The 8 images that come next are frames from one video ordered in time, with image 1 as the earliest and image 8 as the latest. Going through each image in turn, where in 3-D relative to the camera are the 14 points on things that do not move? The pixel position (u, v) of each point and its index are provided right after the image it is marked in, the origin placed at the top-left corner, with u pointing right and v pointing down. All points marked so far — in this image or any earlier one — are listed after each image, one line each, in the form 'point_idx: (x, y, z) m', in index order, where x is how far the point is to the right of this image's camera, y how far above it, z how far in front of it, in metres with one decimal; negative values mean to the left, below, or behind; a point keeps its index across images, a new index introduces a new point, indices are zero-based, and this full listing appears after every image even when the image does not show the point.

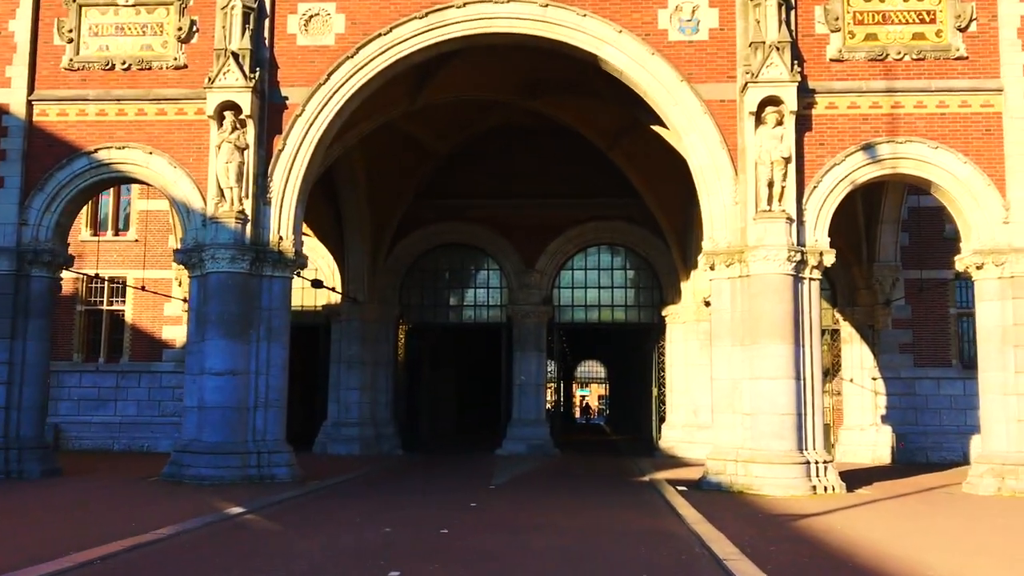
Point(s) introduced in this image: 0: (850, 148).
0: (+5.2, +2.1, +14.7) m
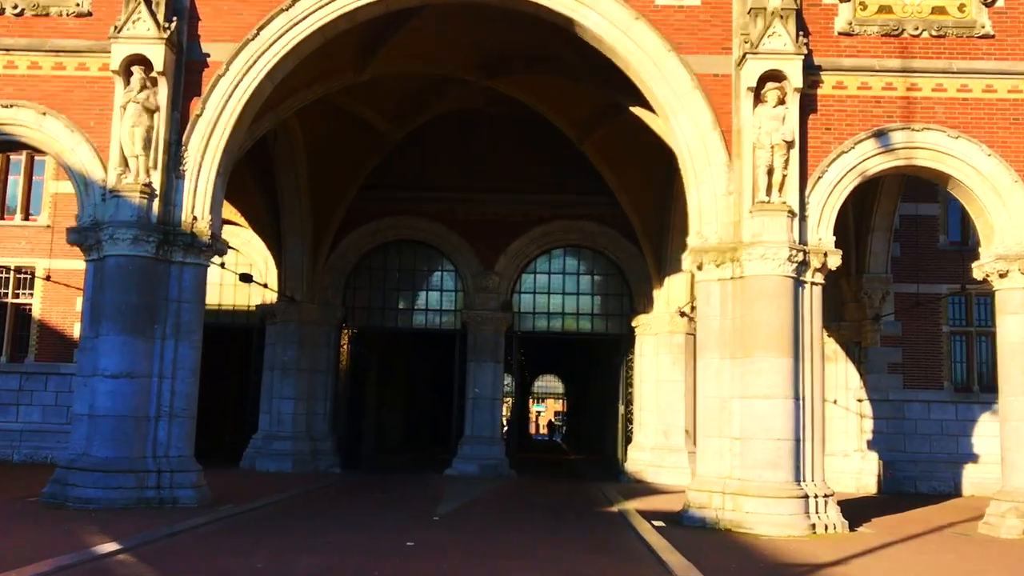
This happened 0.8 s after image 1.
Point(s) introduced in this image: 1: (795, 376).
0: (+4.6, +2.0, +12.8) m
1: (+3.6, -1.1, +12.2) m
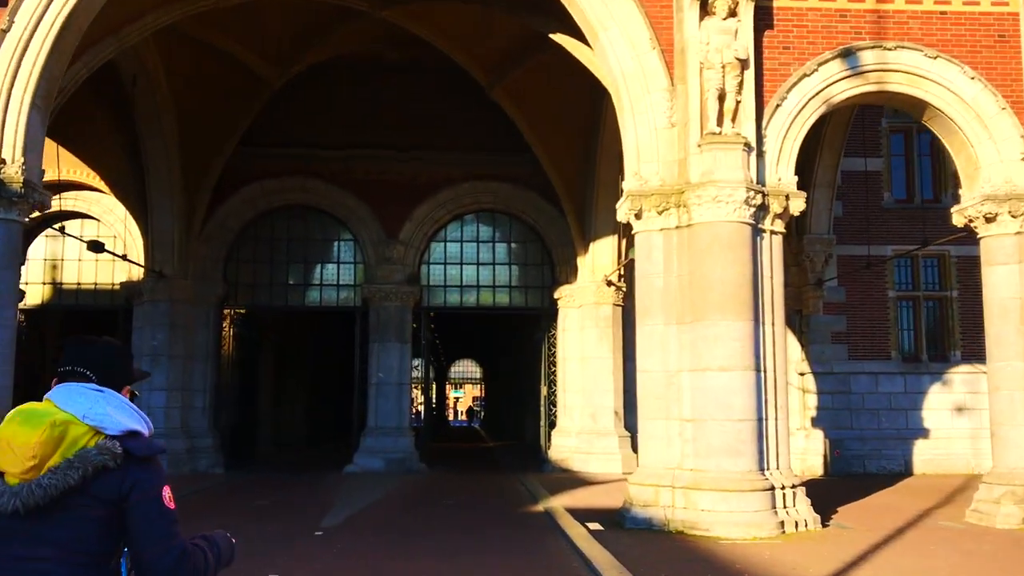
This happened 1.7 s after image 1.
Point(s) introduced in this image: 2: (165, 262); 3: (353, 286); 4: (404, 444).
0: (+3.5, +2.6, +10.7) m
1: (+2.5, -0.6, +10.1) m
2: (-6.5, +0.5, +17.9) m
3: (-3.2, 0.0, +19.4) m
4: (-2.1, -3.0, +18.5) m
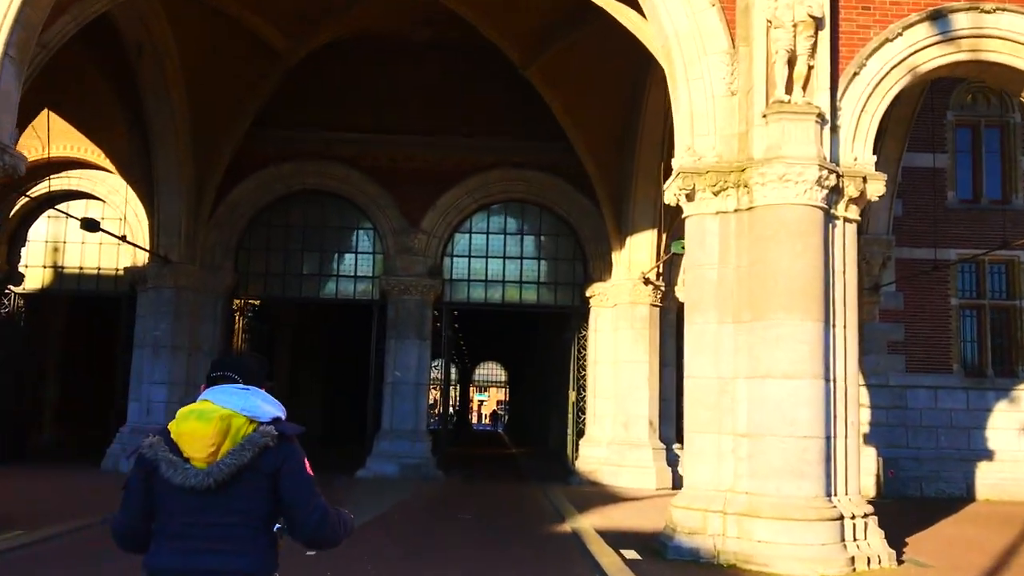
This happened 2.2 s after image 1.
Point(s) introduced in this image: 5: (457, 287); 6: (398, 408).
0: (+3.8, +2.6, +9.3) m
1: (+2.8, -0.5, +8.6) m
2: (-5.9, +0.7, +16.7) m
3: (-2.7, +0.2, +18.1) m
4: (-1.6, -2.9, +17.2) m
5: (-1.0, 0.0, +18.1) m
6: (-2.1, -2.2, +17.4) m
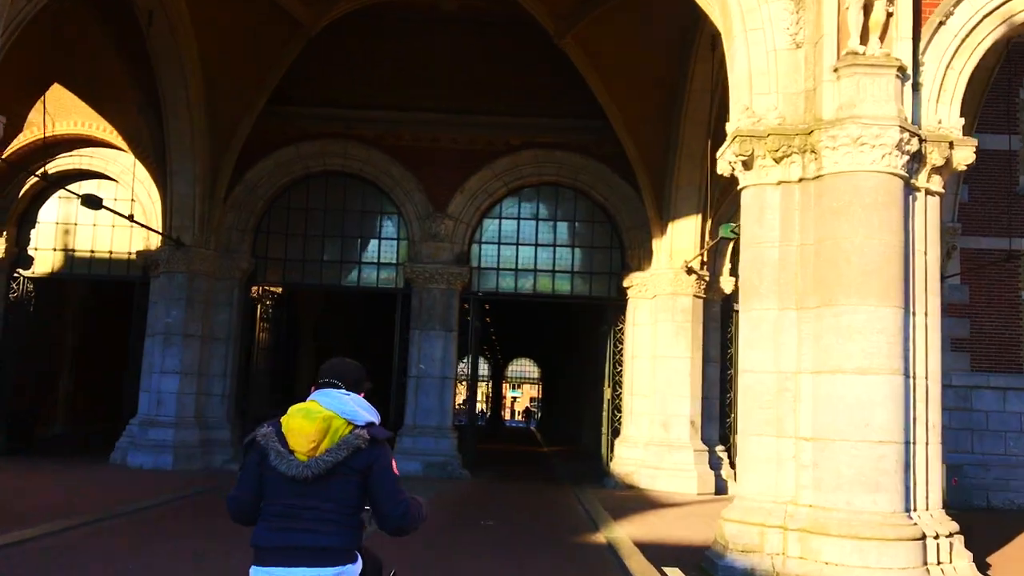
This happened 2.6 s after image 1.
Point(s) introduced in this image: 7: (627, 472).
0: (+4.1, +2.8, +8.0) m
1: (+3.0, -0.4, +7.4) m
2: (-5.4, +1.0, +15.8) m
3: (-2.1, +0.4, +17.1) m
4: (-1.1, -2.7, +16.1) m
5: (-0.5, +0.2, +17.1) m
6: (-1.5, -2.0, +16.3) m
7: (+1.9, -3.0, +15.7) m
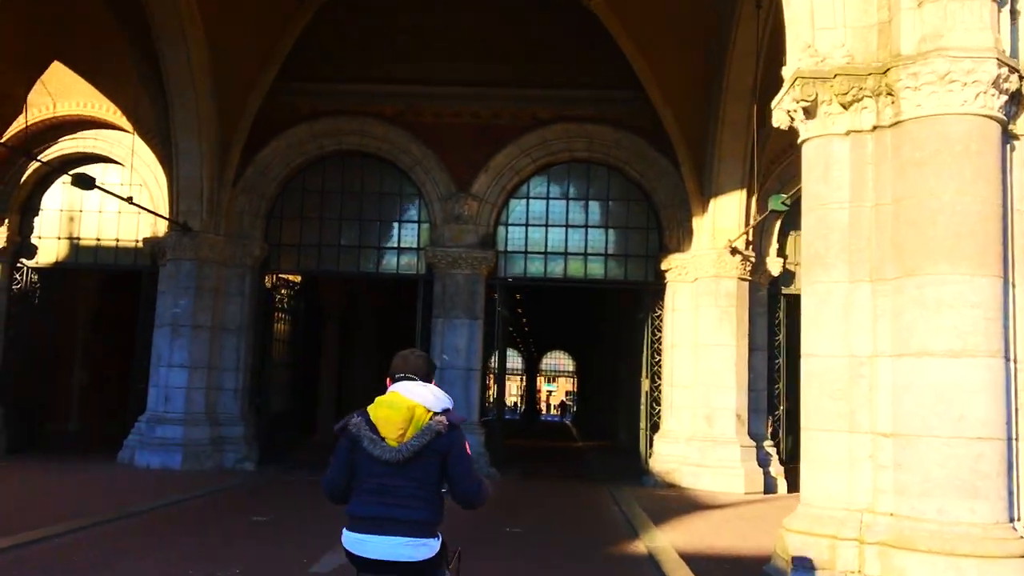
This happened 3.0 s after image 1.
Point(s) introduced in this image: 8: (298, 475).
0: (+4.2, +3.0, +6.7) m
1: (+3.2, -0.2, +6.2) m
2: (-5.0, +1.1, +14.9) m
3: (-1.6, +0.6, +16.1) m
4: (-0.6, -2.4, +15.1) m
5: (0.0, +0.5, +16.0) m
6: (-1.1, -1.7, +15.3) m
7: (+2.3, -2.7, +14.5) m
8: (-3.4, -2.9, +15.2) m
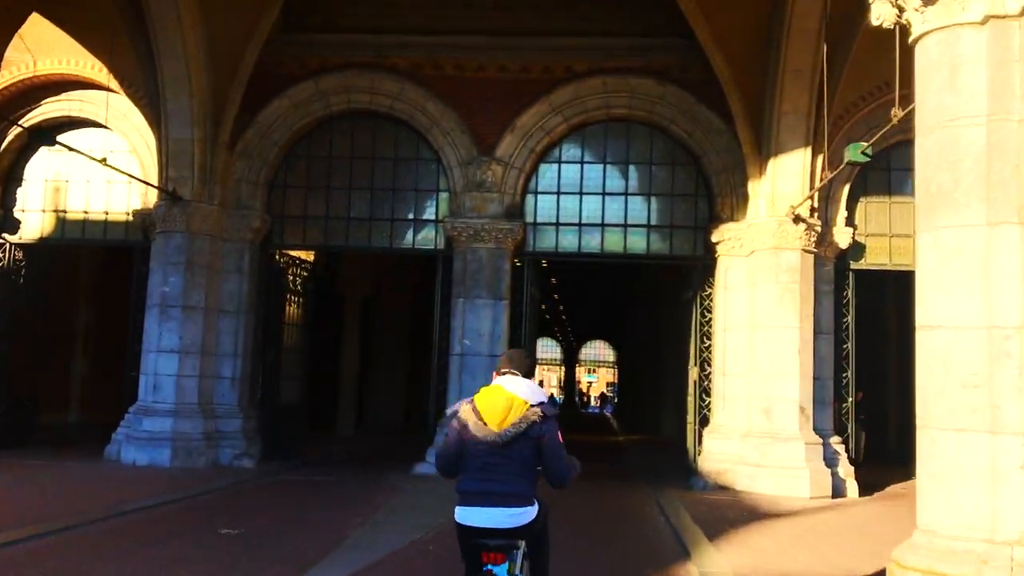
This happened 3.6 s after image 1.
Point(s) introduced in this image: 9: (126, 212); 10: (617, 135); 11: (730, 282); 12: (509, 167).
0: (+4.3, +3.3, +4.8) m
1: (+3.2, +0.1, +4.3) m
2: (-4.6, +1.5, +13.3) m
3: (-1.2, +1.0, +14.4) m
4: (-0.2, -2.1, +13.3) m
5: (+0.5, +0.8, +14.2) m
6: (-0.6, -1.4, +13.6) m
7: (+2.7, -2.4, +12.6) m
8: (-3.0, -2.6, +13.6) m
9: (-5.8, +1.2, +14.5) m
10: (+1.6, +2.3, +14.3) m
11: (+3.0, +0.1, +13.3) m
12: (0.0, +1.7, +13.8) m
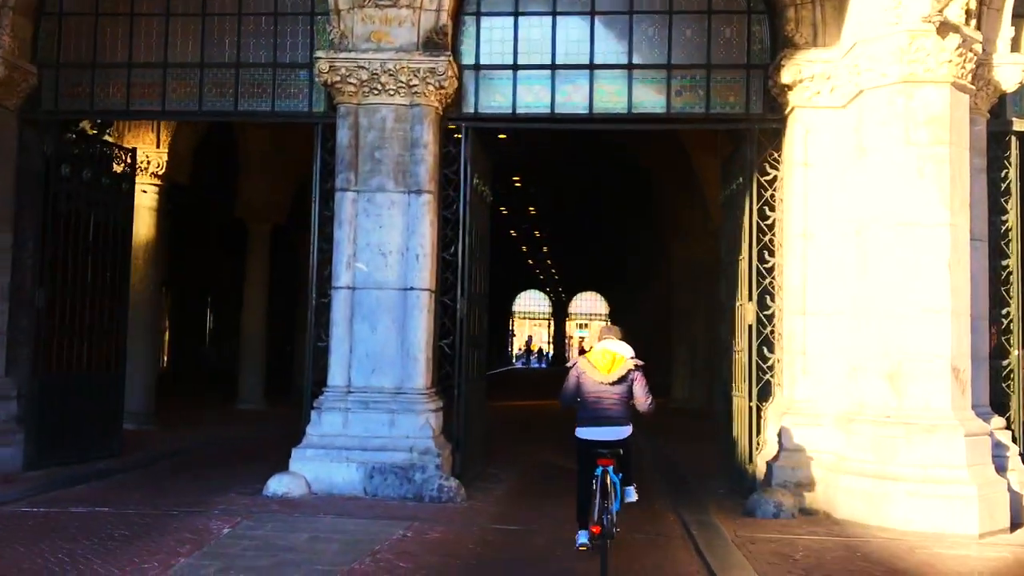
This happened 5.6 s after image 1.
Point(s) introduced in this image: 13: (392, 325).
0: (+3.7, +3.9, -1.0) m
1: (+2.6, +0.7, -1.4) m
2: (-5.2, +2.3, +7.5) m
3: (-1.8, +1.9, +8.6) m
4: (-0.8, -1.1, +7.7) m
5: (-0.2, +1.8, +8.4) m
6: (-1.2, -0.4, +7.9) m
7: (+2.2, -1.4, +7.1) m
8: (-3.5, -1.7, +8.0) m
9: (-6.5, +2.1, +8.7) m
10: (+0.9, +3.3, +8.5) m
11: (+2.4, +1.1, +7.6) m
12: (-0.7, +2.7, +8.0) m
13: (-1.0, -0.3, +7.9) m
